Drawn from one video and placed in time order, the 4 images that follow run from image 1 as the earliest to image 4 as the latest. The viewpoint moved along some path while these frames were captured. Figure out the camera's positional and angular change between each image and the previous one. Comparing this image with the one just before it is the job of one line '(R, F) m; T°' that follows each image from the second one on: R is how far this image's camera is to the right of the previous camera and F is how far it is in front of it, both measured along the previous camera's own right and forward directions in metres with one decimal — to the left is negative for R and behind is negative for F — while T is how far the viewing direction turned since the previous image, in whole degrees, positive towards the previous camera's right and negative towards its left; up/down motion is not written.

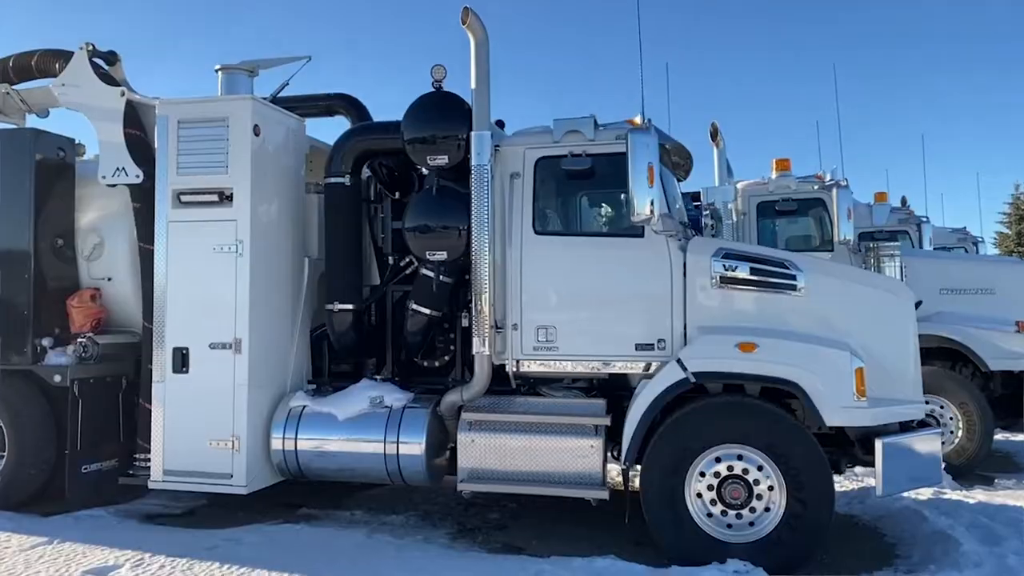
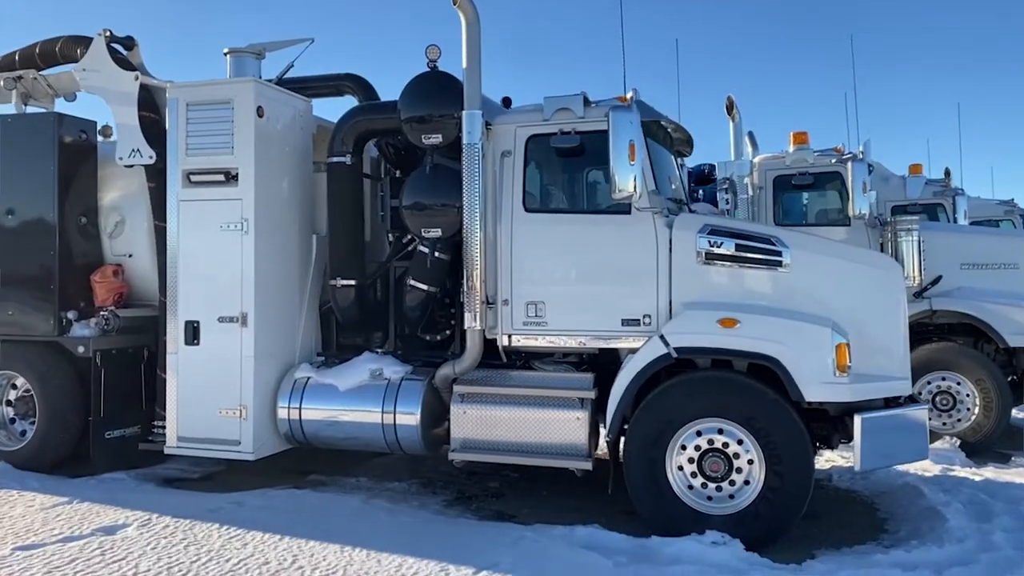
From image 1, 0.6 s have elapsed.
(+0.4, -0.1) m; -4°
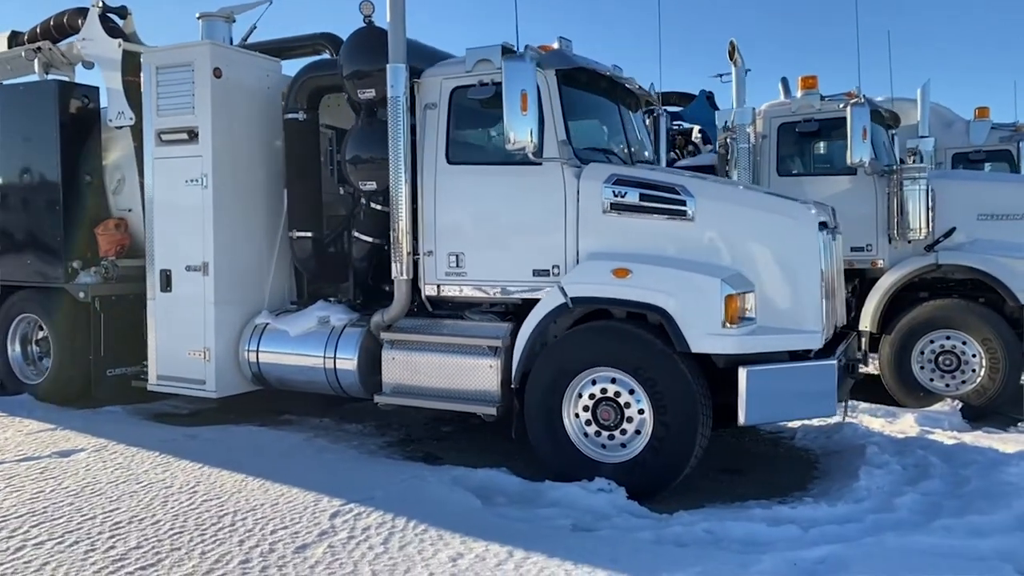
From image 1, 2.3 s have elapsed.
(+1.4, 0.0) m; -10°
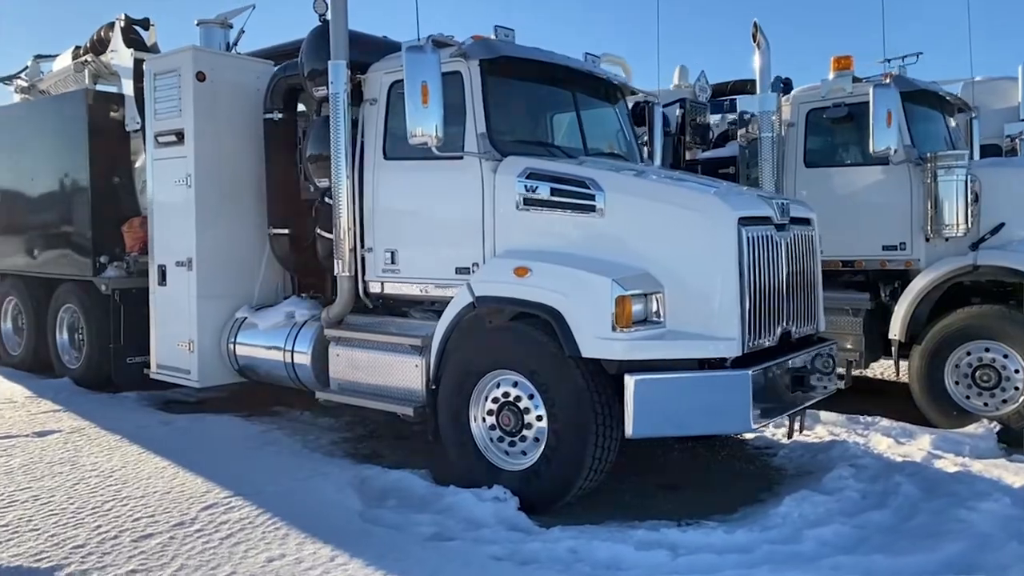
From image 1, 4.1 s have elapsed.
(+1.5, +0.3) m; -12°
